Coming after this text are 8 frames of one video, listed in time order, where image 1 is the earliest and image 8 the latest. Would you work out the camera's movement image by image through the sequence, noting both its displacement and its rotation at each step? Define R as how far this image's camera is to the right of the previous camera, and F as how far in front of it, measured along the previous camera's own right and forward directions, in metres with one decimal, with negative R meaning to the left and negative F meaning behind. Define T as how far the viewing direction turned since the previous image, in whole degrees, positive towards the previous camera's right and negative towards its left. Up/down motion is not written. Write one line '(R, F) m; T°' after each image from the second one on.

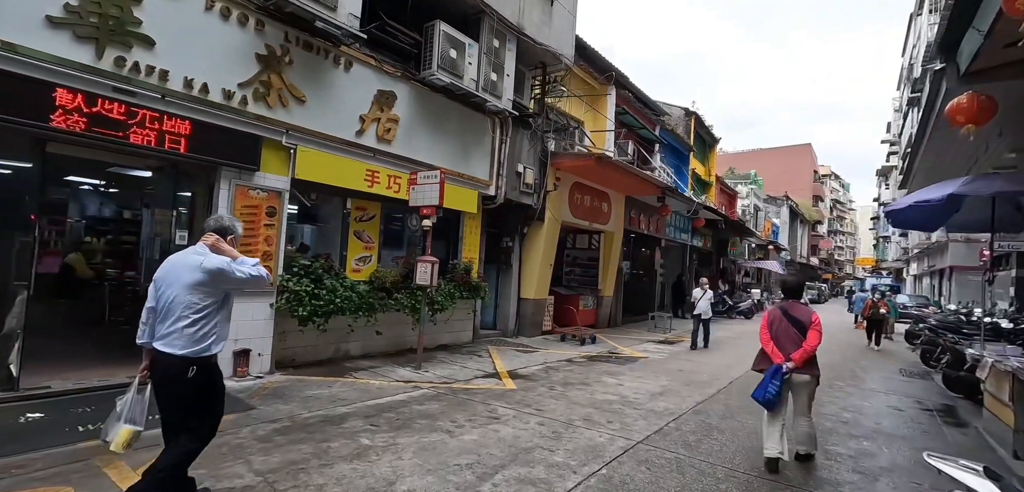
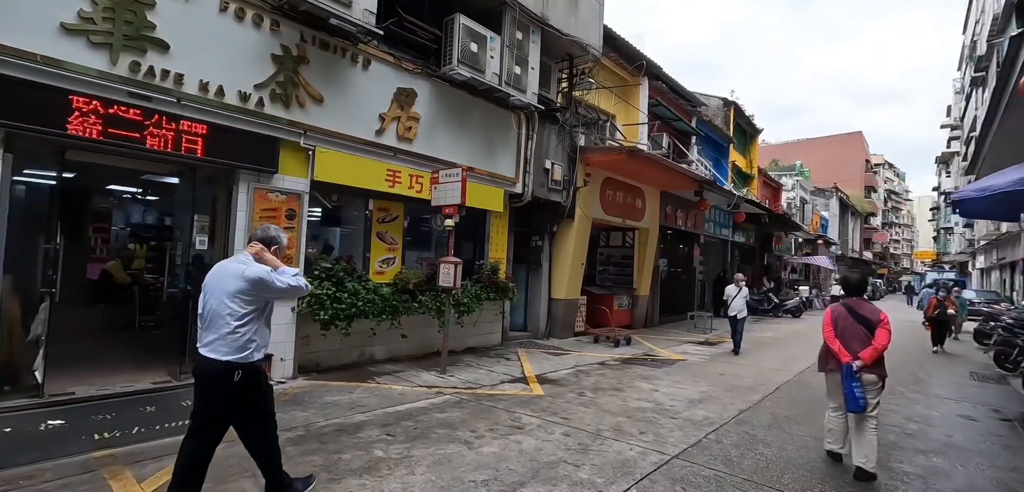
(+0.2, +0.3) m; -4°
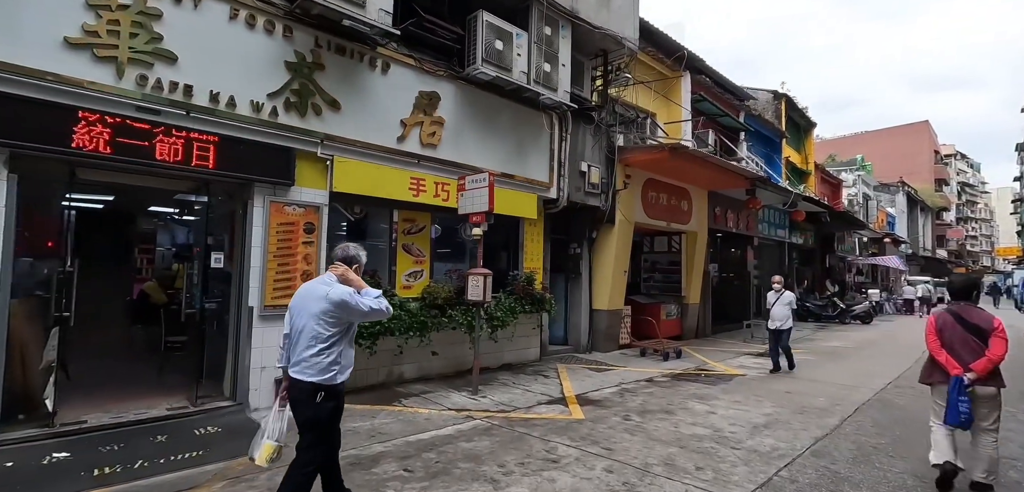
(+0.1, +0.5) m; -5°
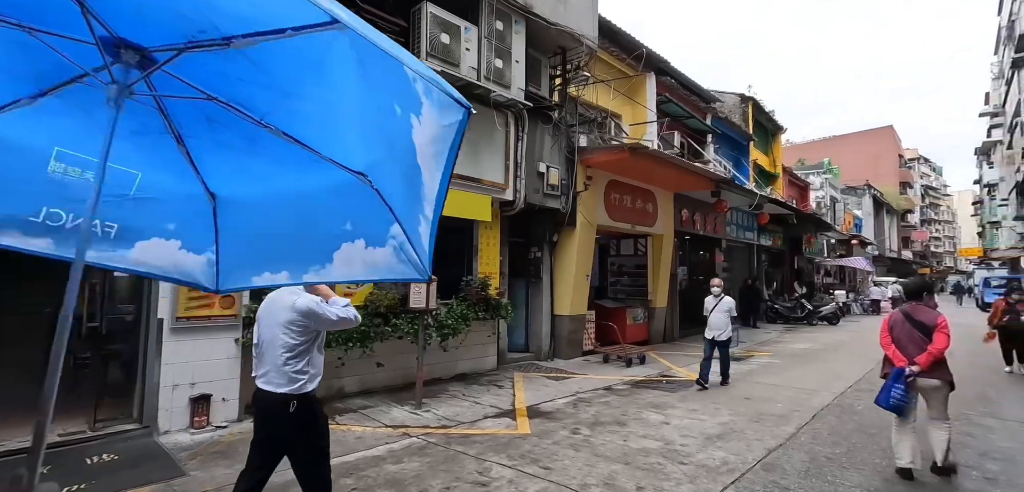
(+0.4, +0.4) m; +2°
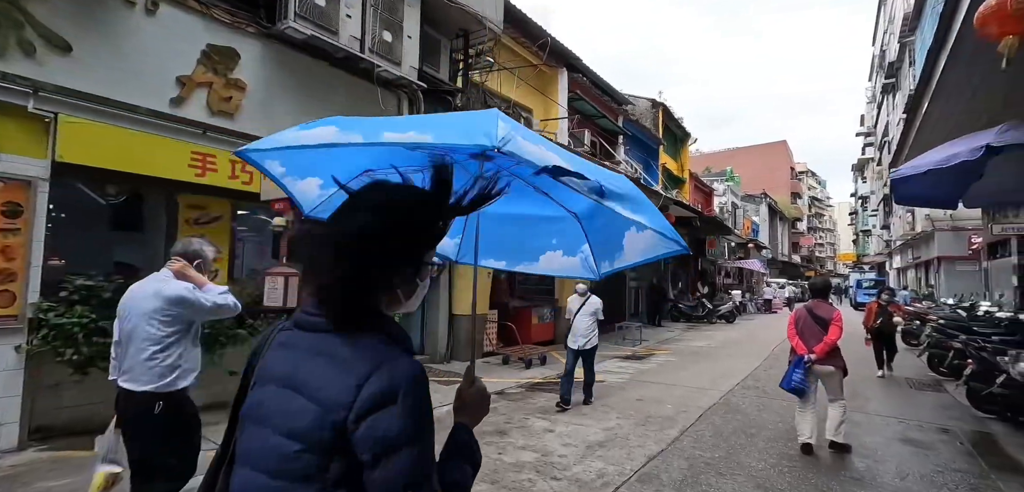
(+0.5, +0.5) m; +9°
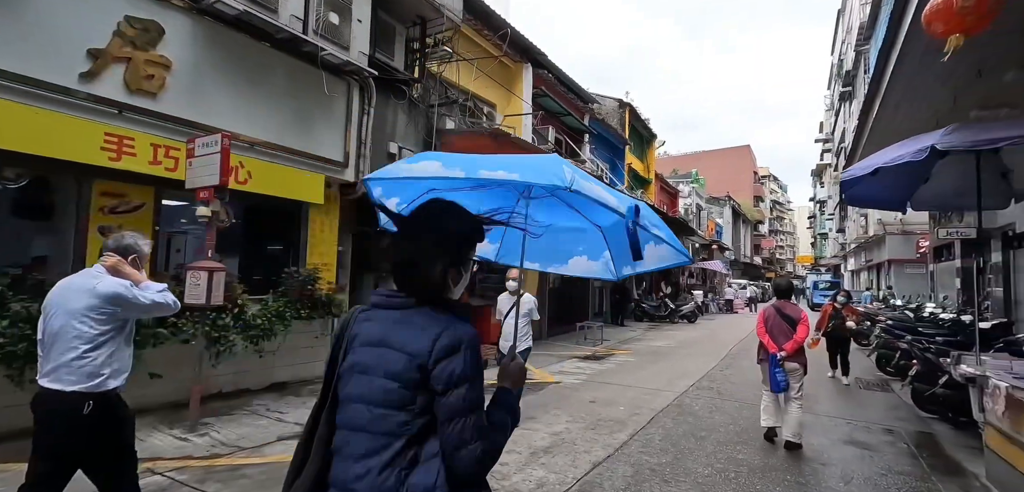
(+0.2, +0.2) m; +3°
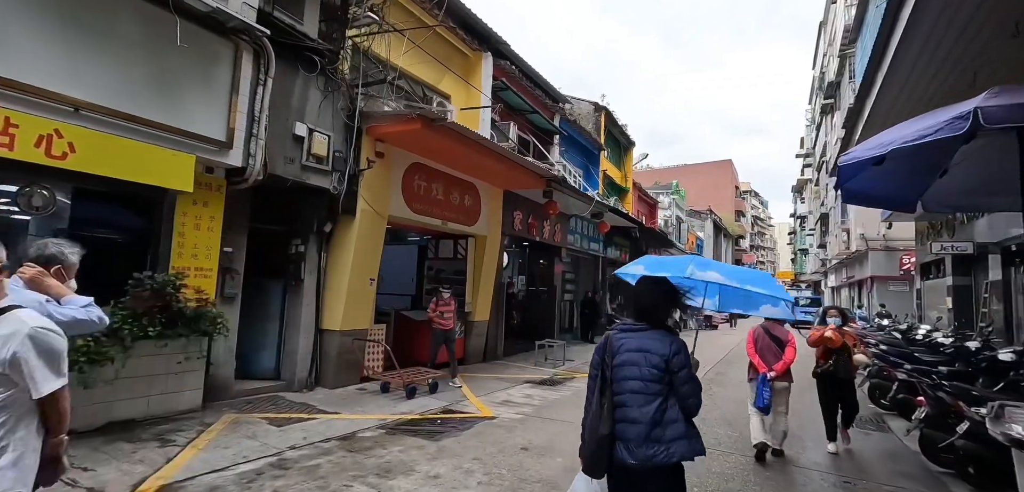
(+0.7, +1.3) m; +2°
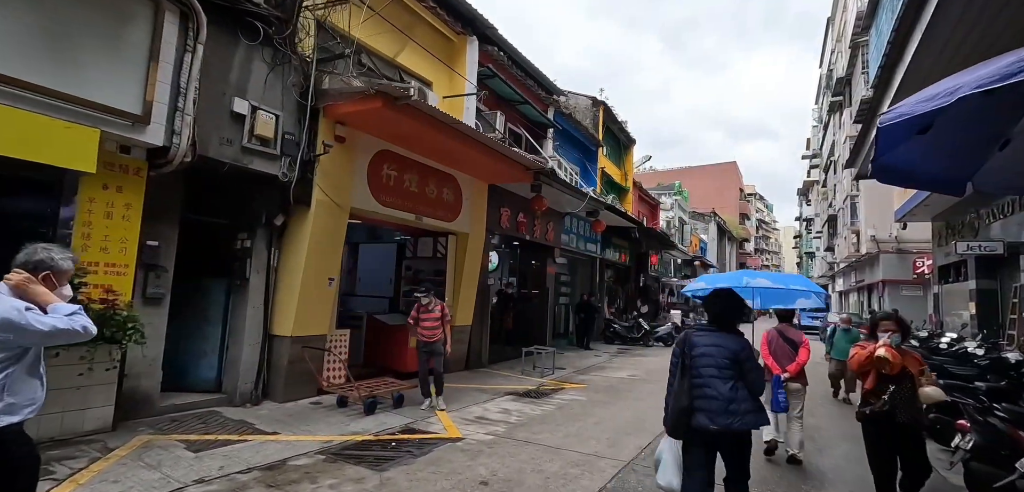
(+0.4, +0.9) m; 0°
